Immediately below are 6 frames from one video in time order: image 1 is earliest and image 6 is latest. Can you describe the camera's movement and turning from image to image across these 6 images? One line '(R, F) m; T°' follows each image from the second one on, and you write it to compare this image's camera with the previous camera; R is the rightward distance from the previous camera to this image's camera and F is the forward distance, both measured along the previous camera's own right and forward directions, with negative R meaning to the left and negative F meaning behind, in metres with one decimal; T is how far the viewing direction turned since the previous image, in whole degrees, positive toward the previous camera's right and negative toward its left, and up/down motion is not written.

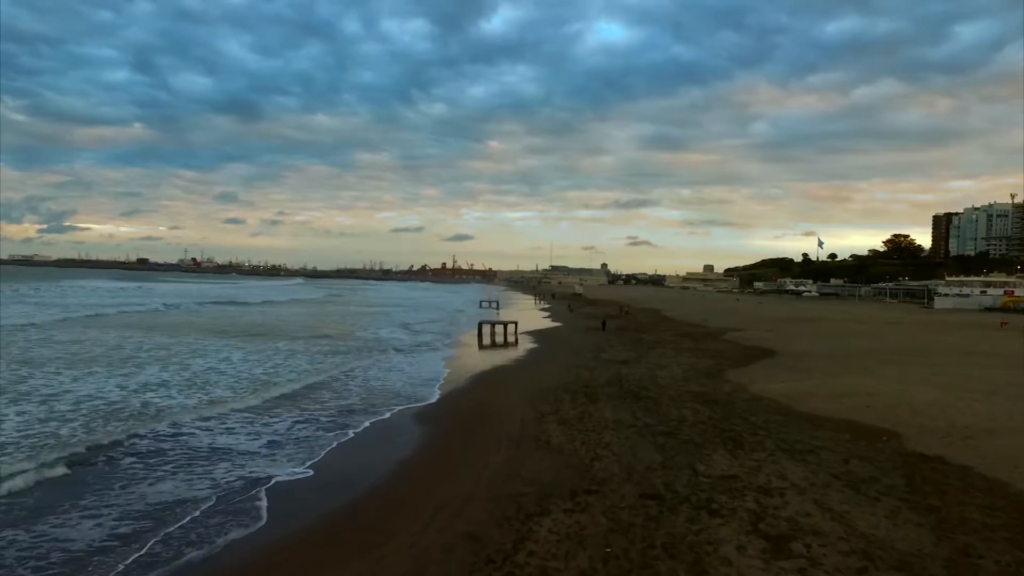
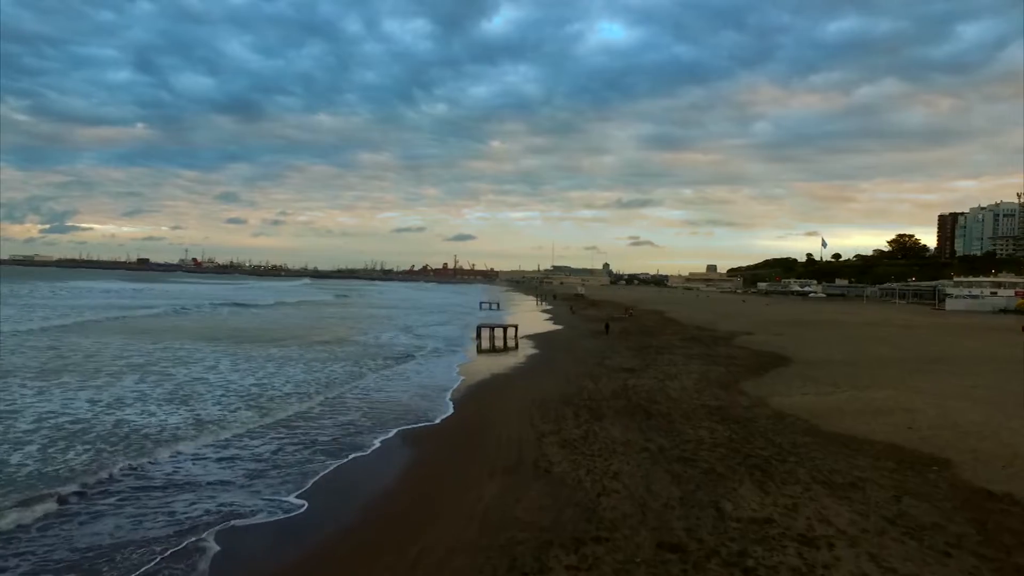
(+0.1, +1.0) m; 0°
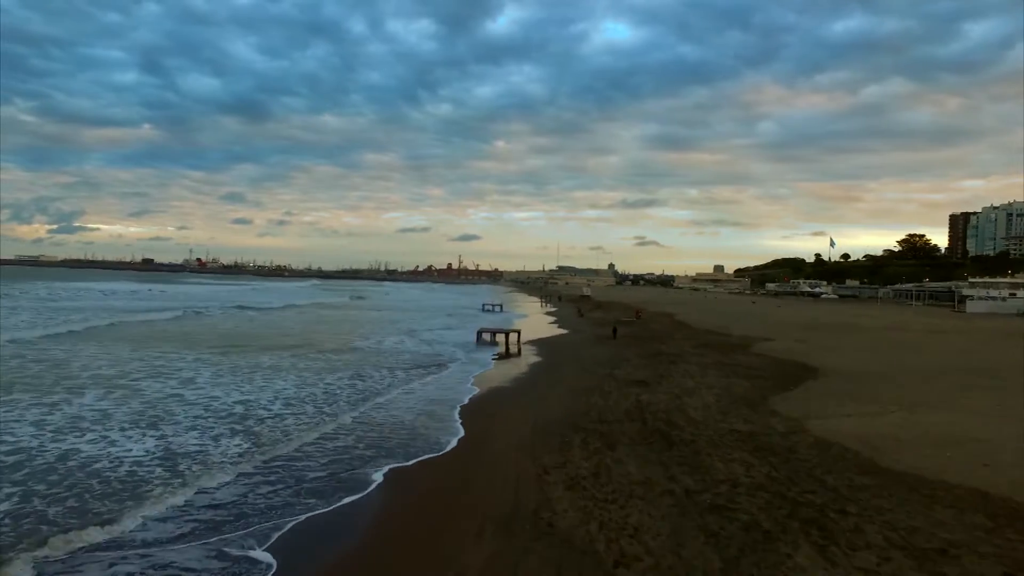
(+0.1, +1.4) m; 0°
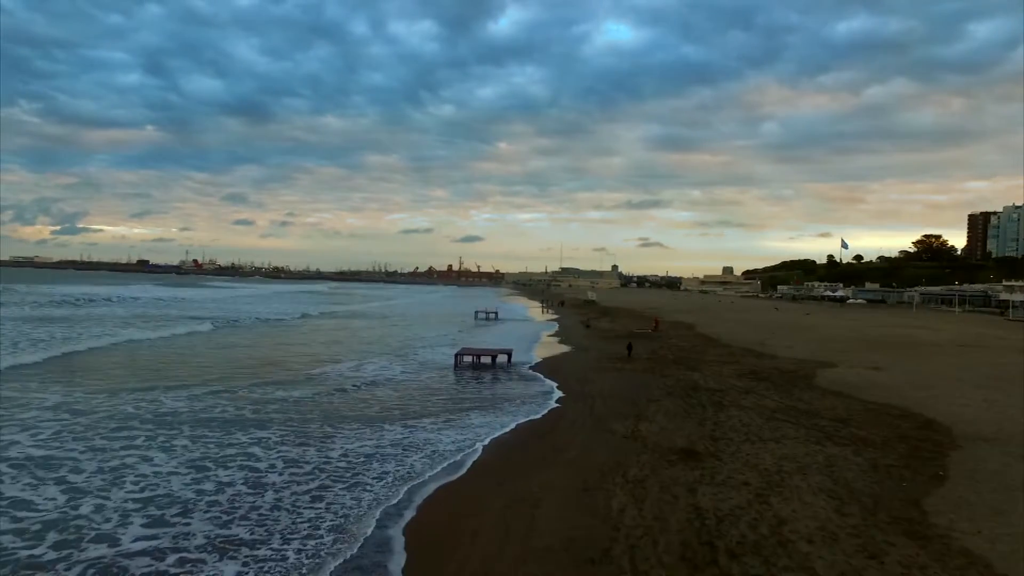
(+0.4, +4.8) m; 0°
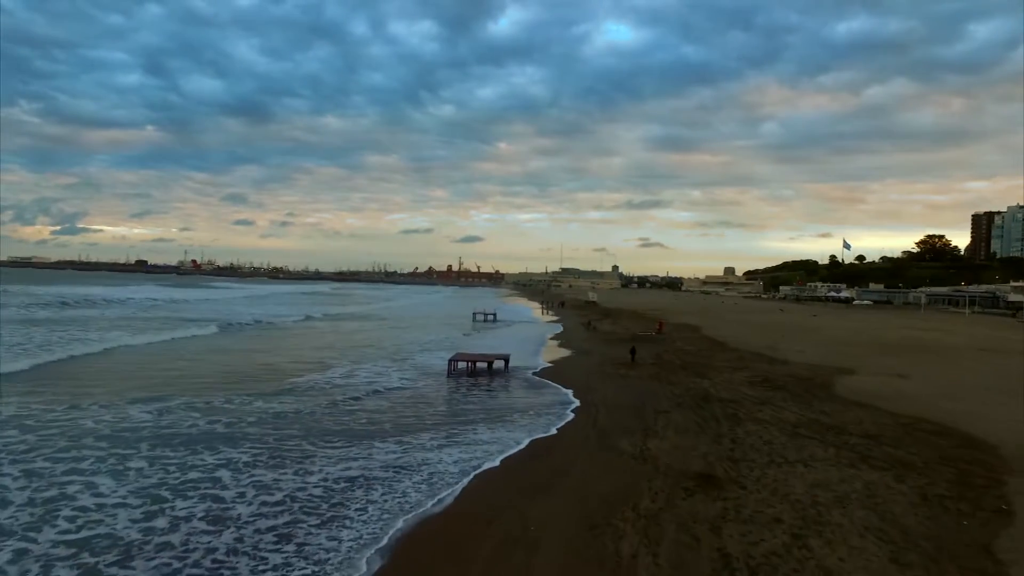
(+0.1, +1.0) m; 0°
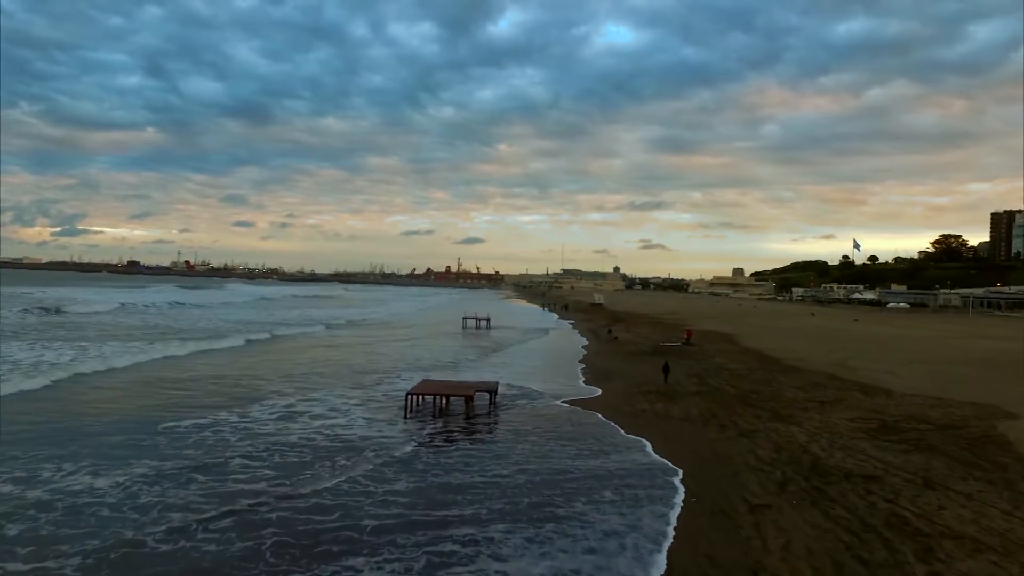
(+0.2, +5.2) m; 0°
